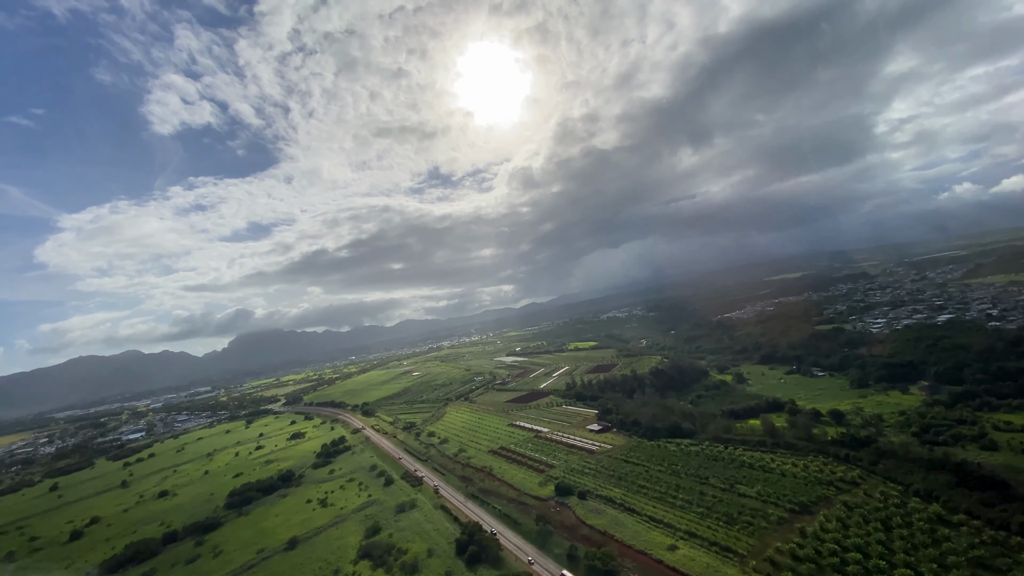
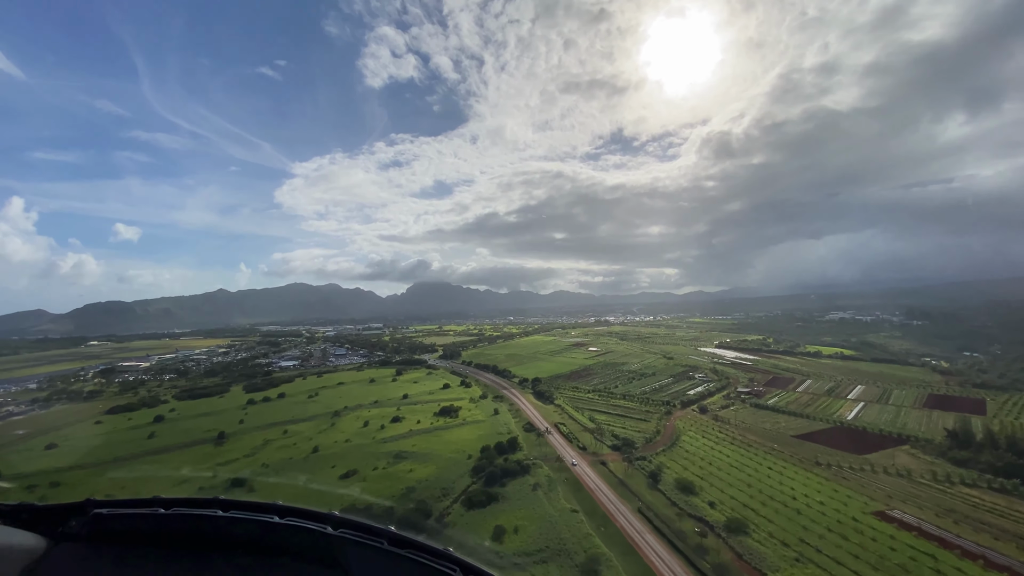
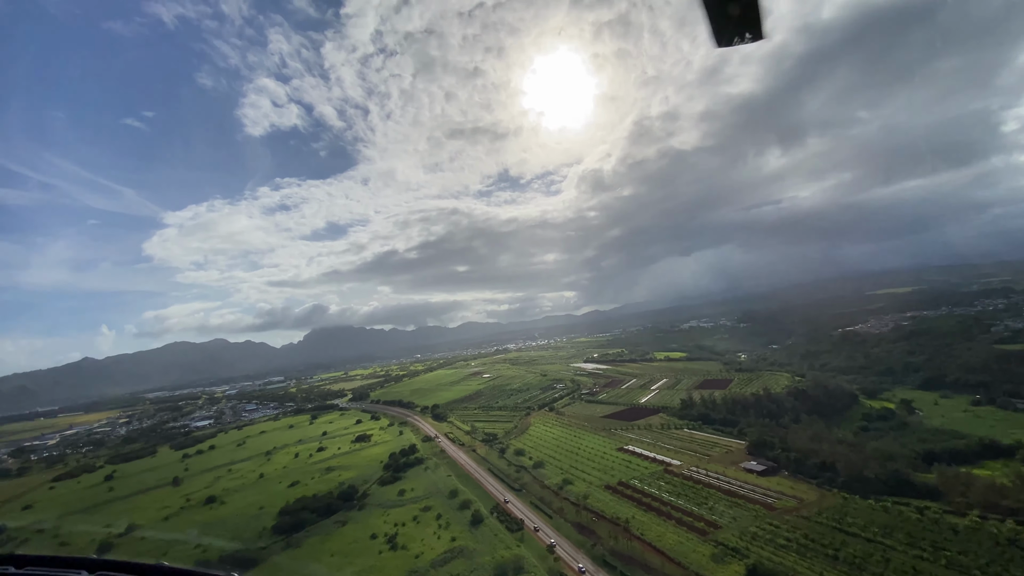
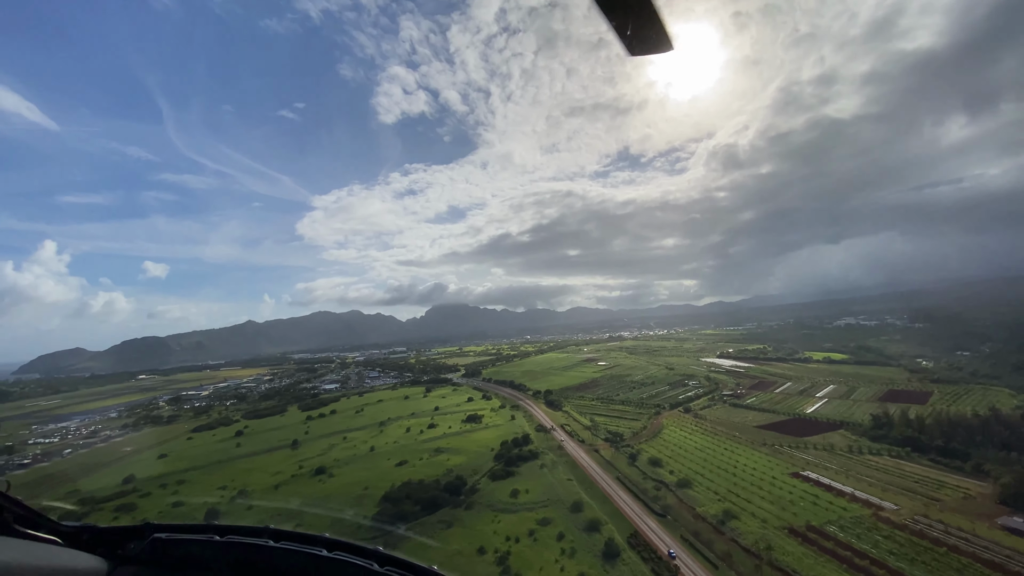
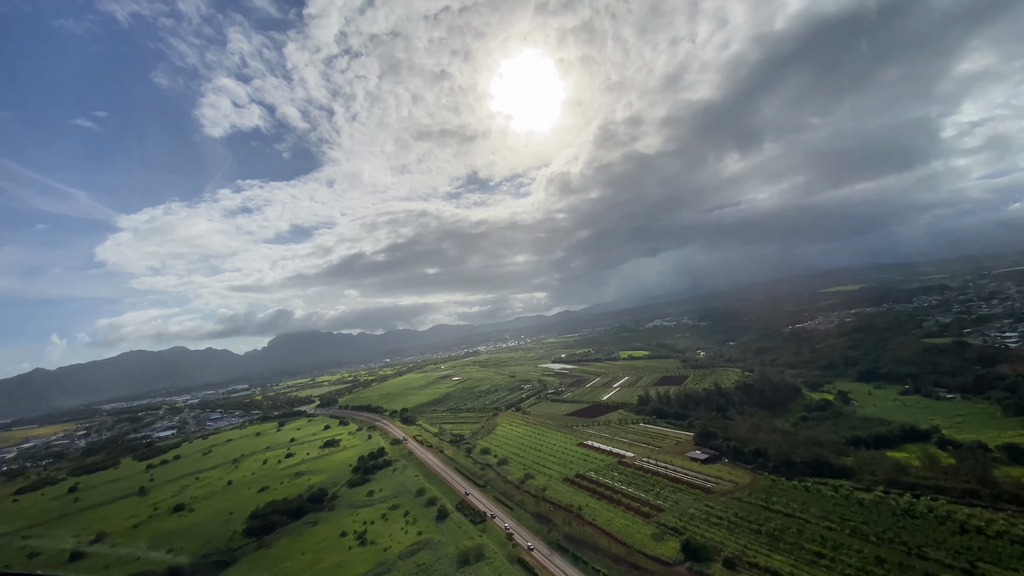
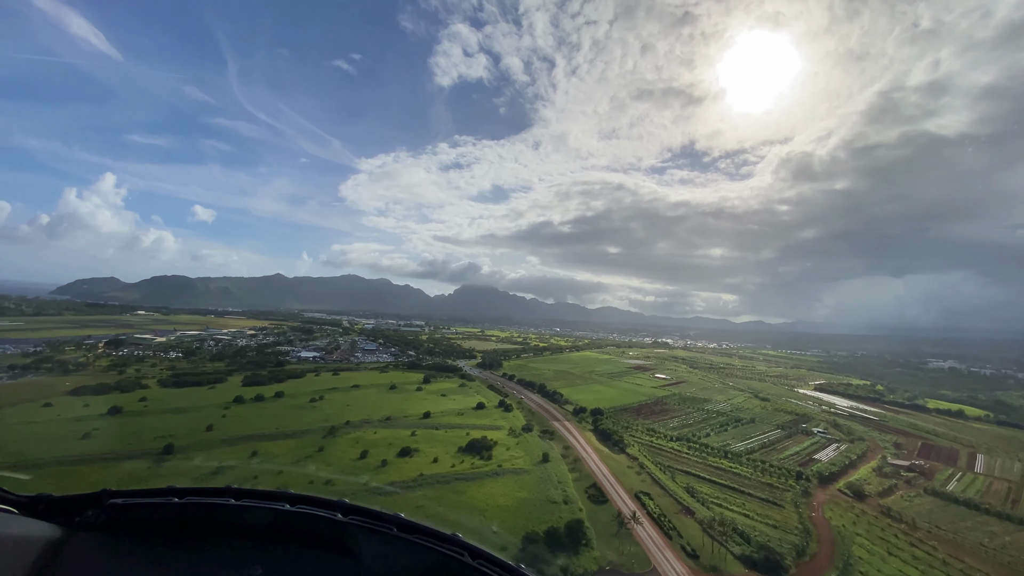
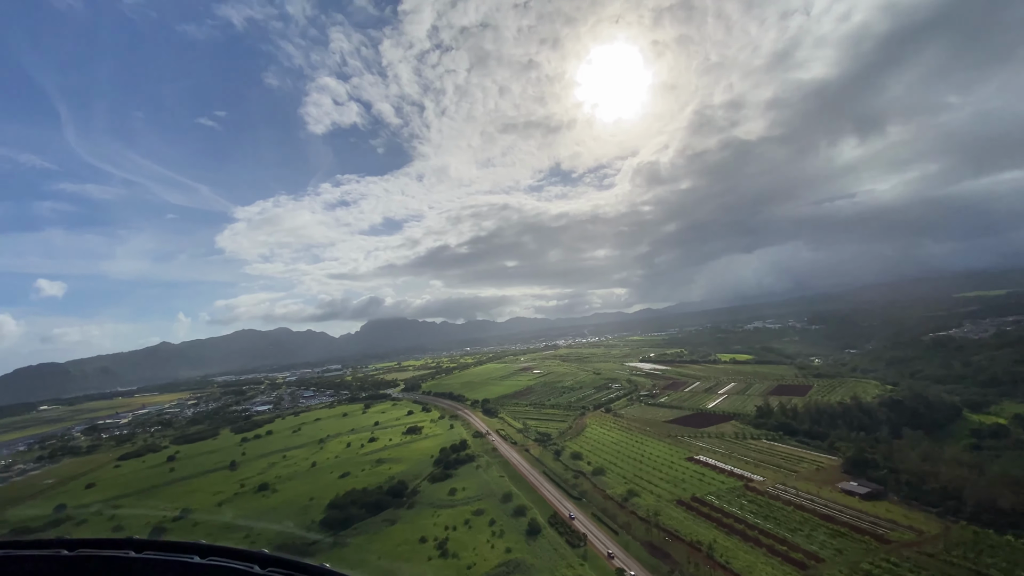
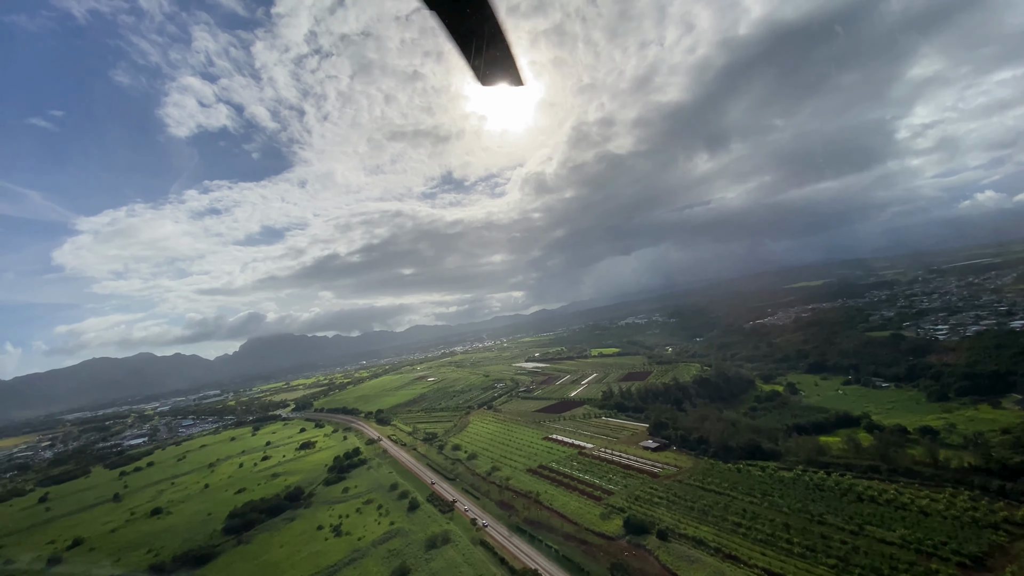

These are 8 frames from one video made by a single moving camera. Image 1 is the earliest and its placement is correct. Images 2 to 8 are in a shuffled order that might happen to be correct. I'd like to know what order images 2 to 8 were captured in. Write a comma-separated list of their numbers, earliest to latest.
8, 5, 3, 7, 4, 2, 6
